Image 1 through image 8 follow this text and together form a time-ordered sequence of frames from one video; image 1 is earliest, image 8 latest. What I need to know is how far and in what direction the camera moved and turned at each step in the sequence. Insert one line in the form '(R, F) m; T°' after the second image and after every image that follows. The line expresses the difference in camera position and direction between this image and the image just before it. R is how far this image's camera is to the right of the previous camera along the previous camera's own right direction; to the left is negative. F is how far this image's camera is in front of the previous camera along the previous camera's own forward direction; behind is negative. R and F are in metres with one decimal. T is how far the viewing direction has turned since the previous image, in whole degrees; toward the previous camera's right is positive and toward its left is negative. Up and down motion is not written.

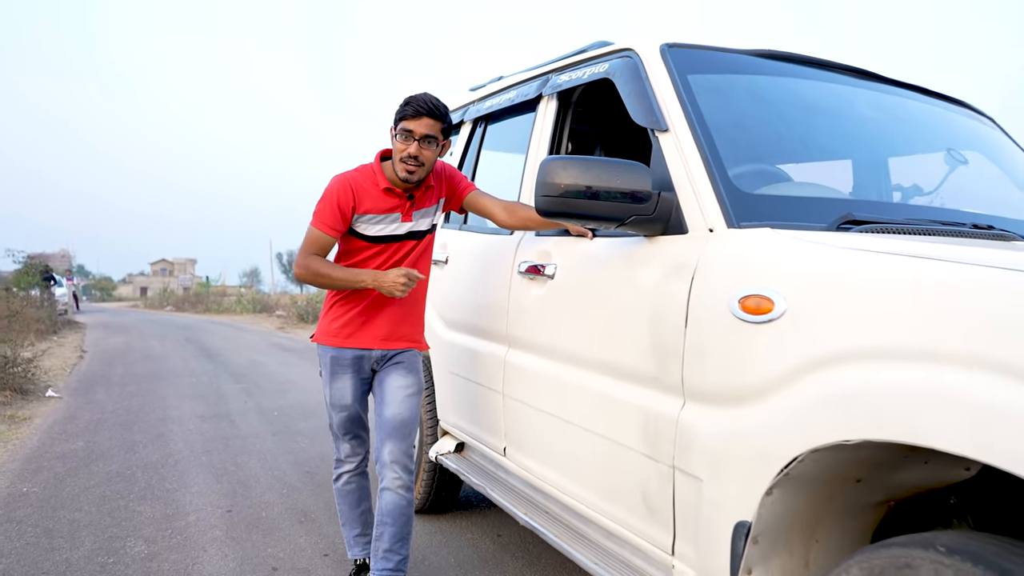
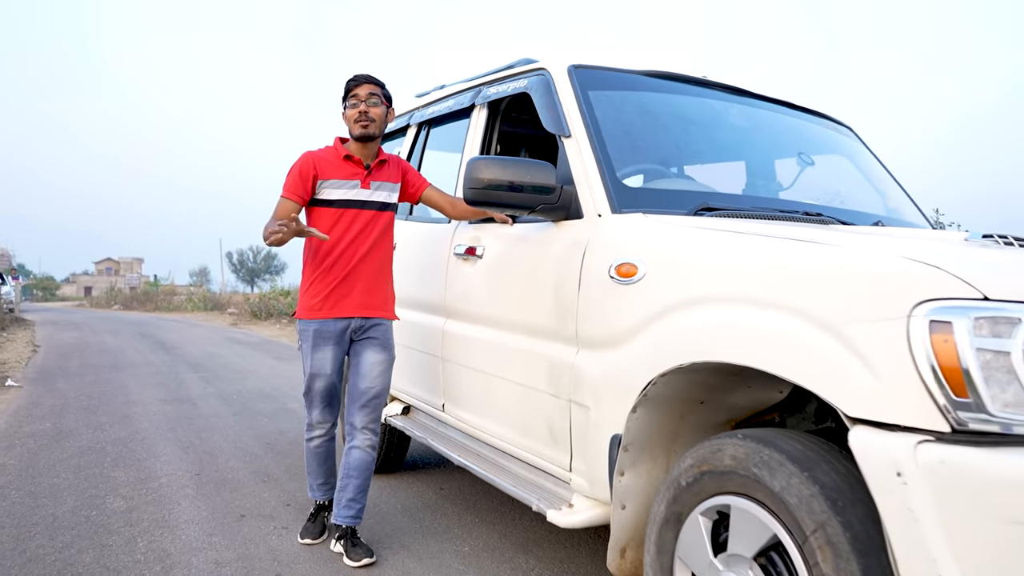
(+0.1, -0.5) m; +3°
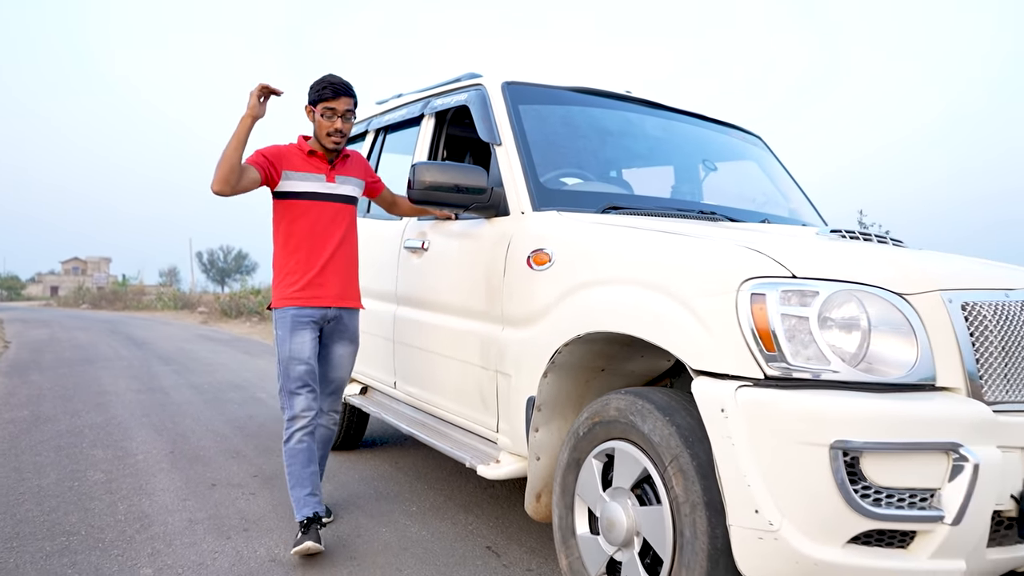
(+0.2, -0.4) m; +2°
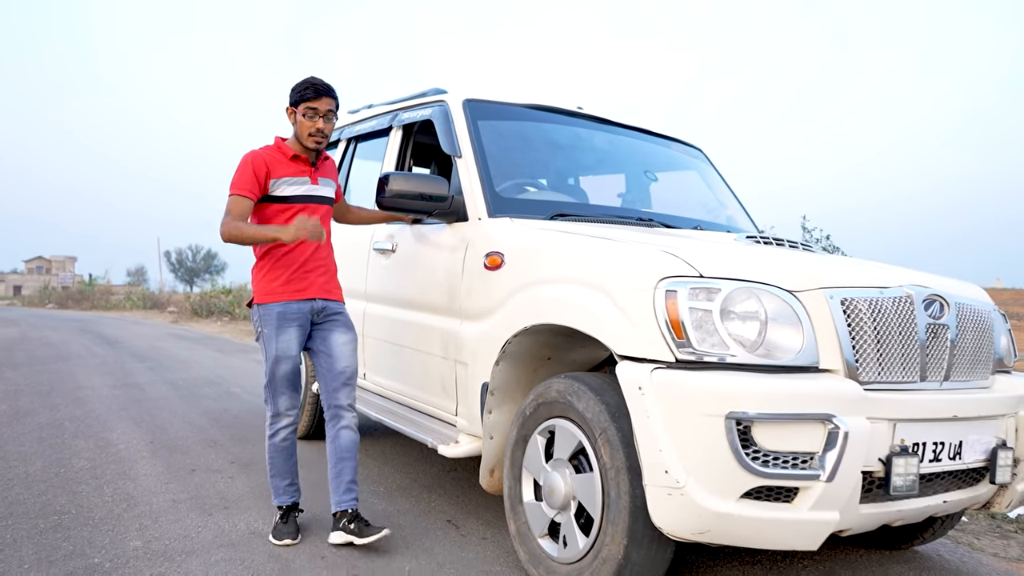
(+0.1, -0.4) m; +2°
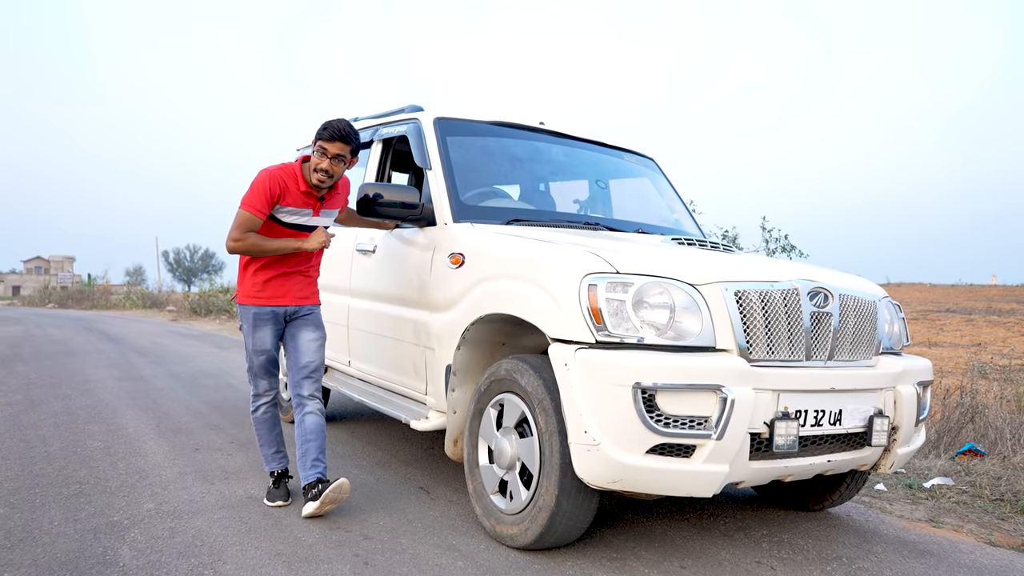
(+0.2, -0.5) m; 0°
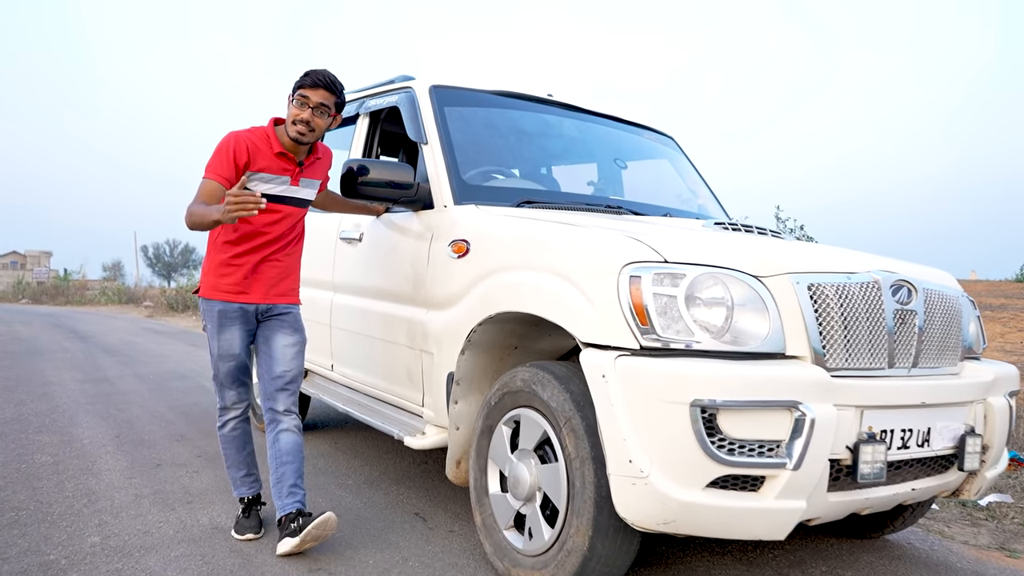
(-0.1, +0.6) m; +1°
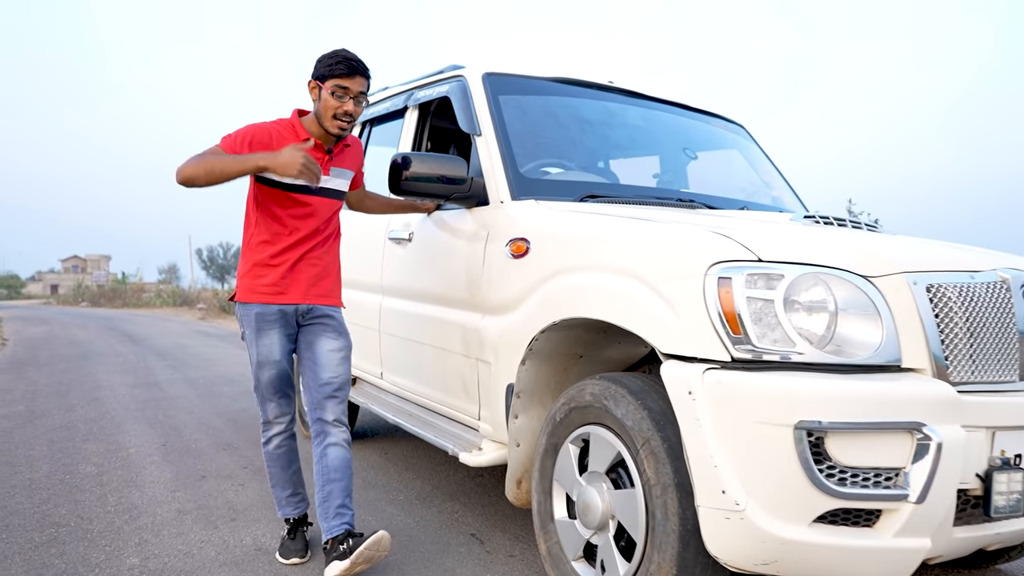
(-0.1, +0.3) m; -4°
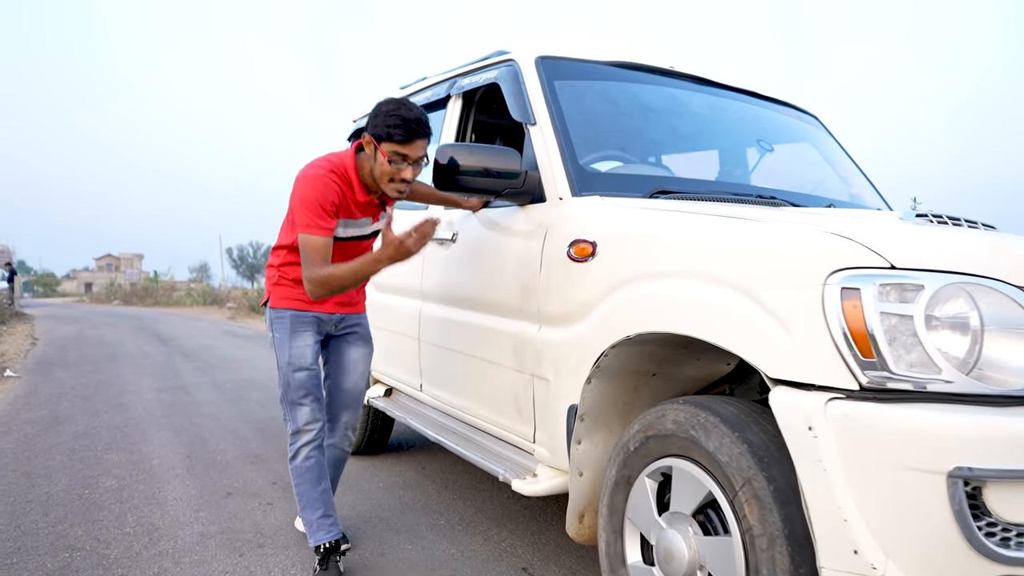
(-0.1, +0.3) m; -2°
